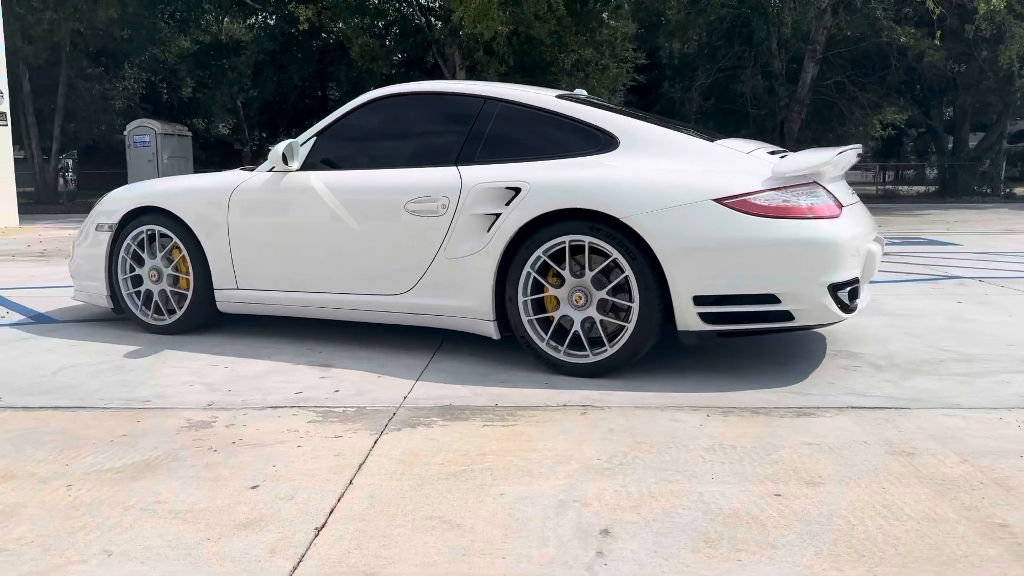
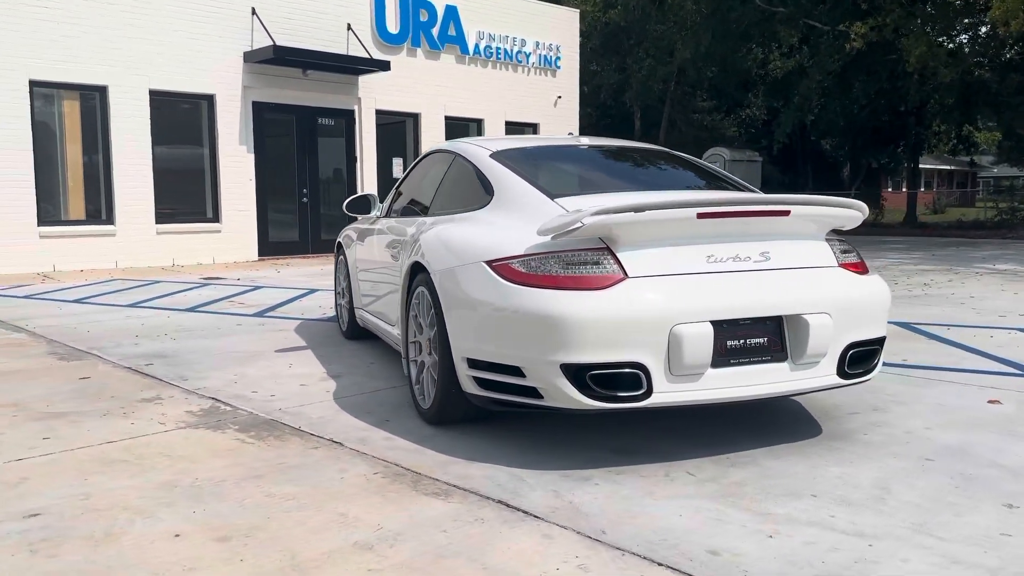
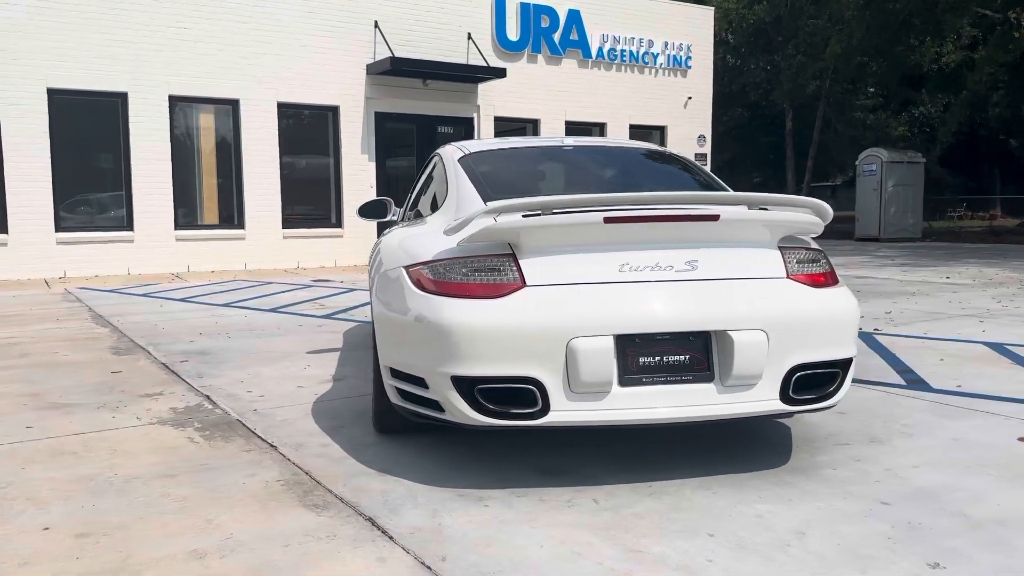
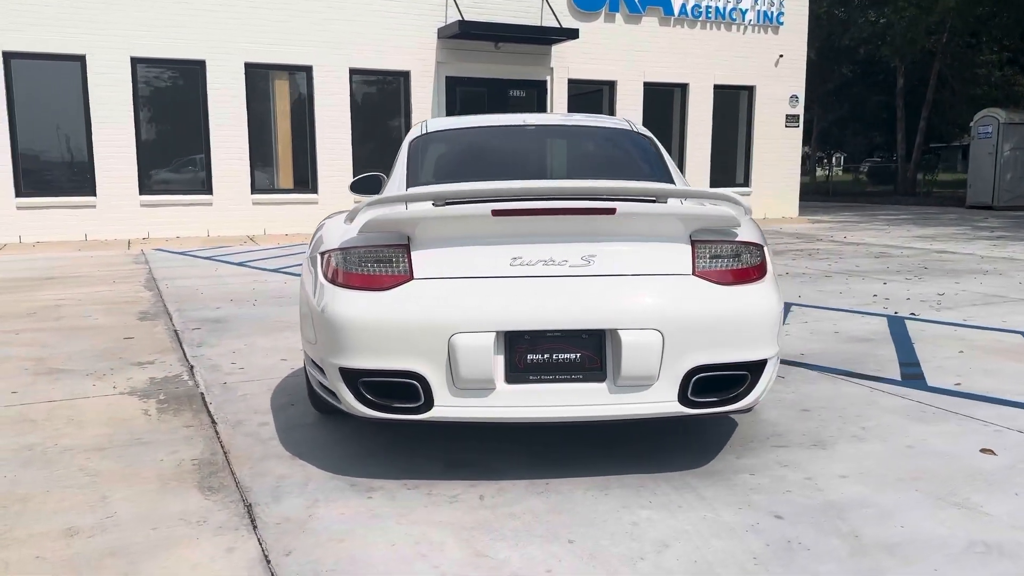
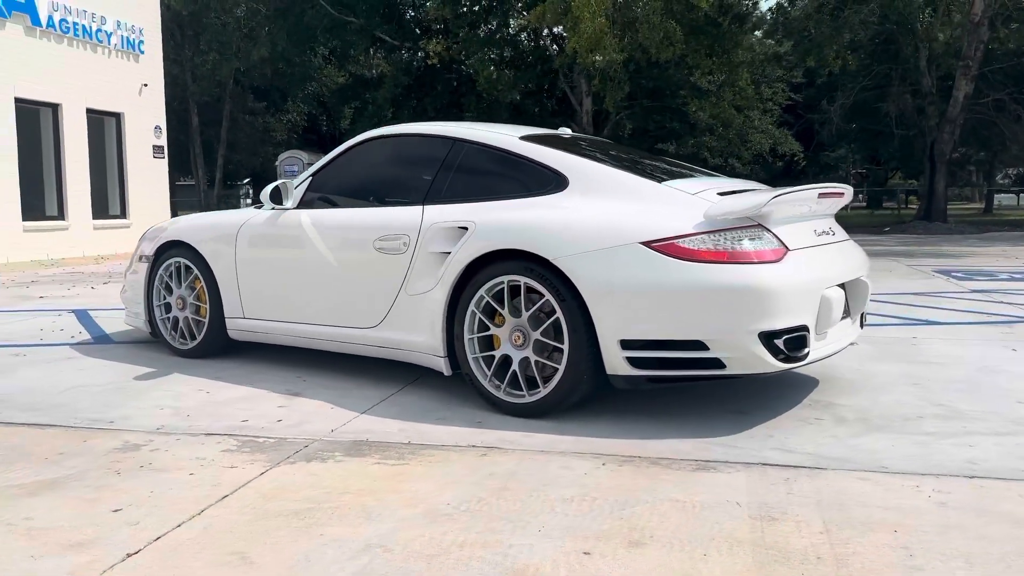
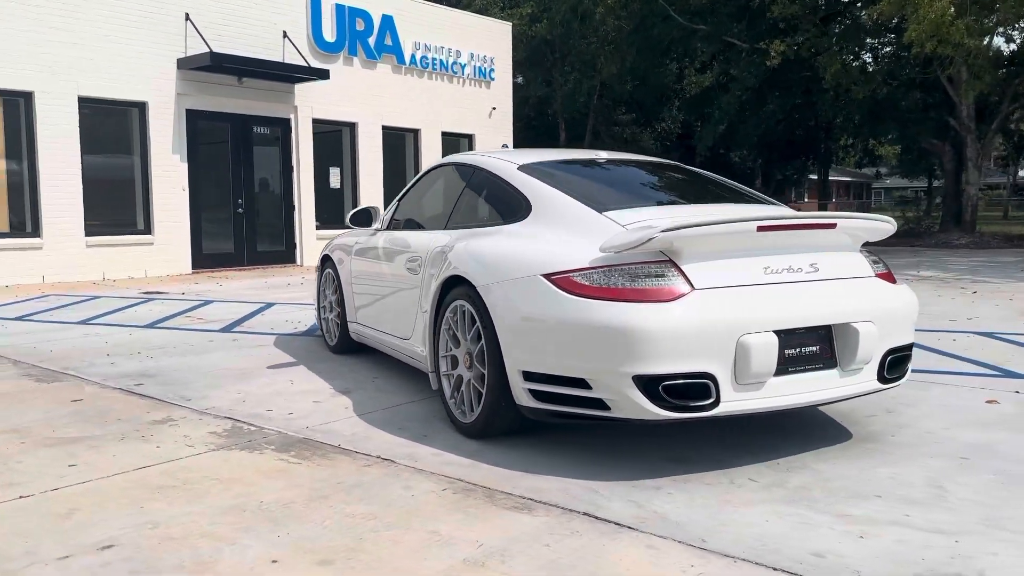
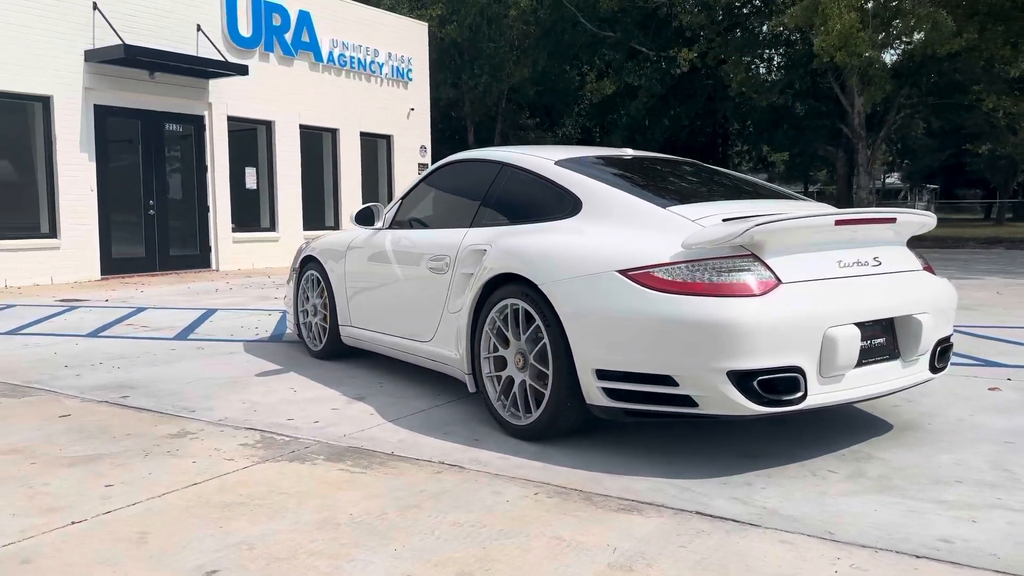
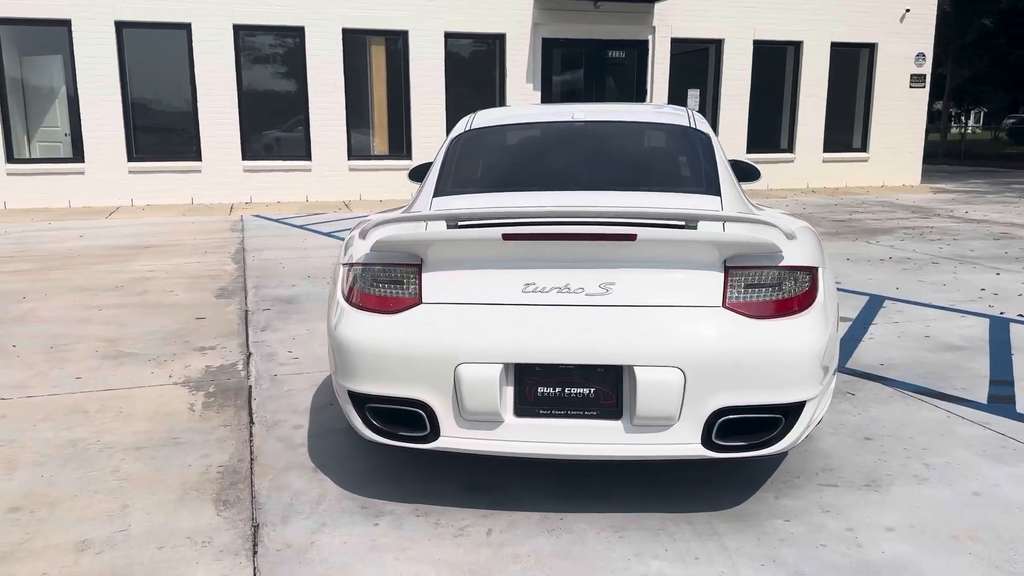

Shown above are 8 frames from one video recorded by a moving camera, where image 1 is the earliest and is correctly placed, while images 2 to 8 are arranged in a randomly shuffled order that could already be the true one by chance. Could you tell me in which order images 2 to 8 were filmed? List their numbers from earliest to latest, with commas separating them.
5, 7, 6, 2, 3, 4, 8
